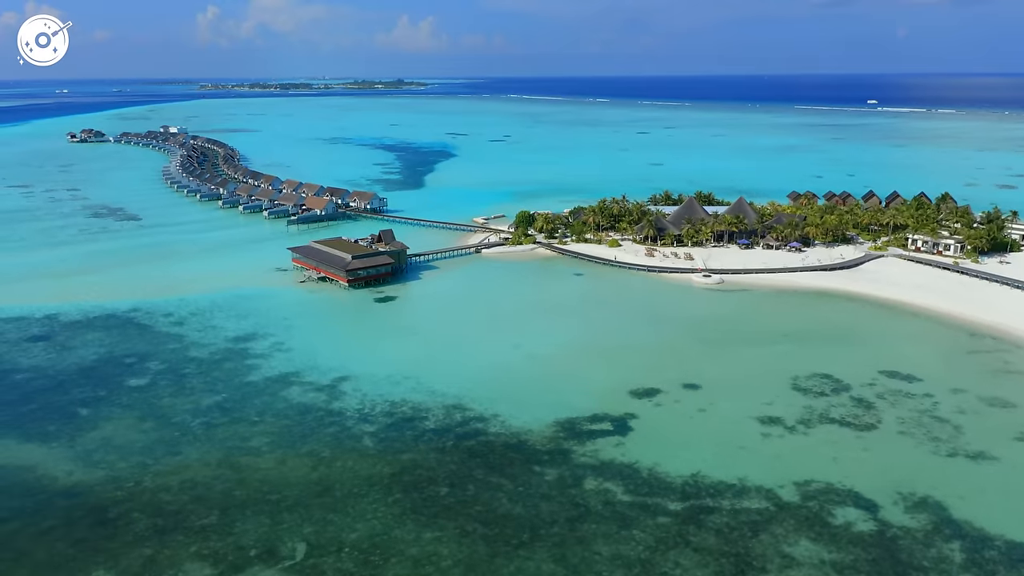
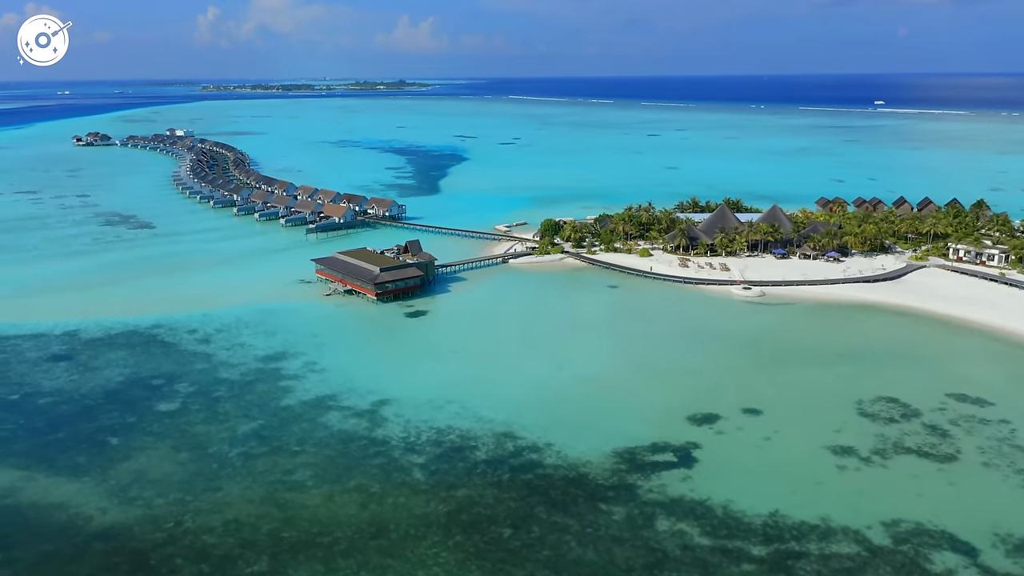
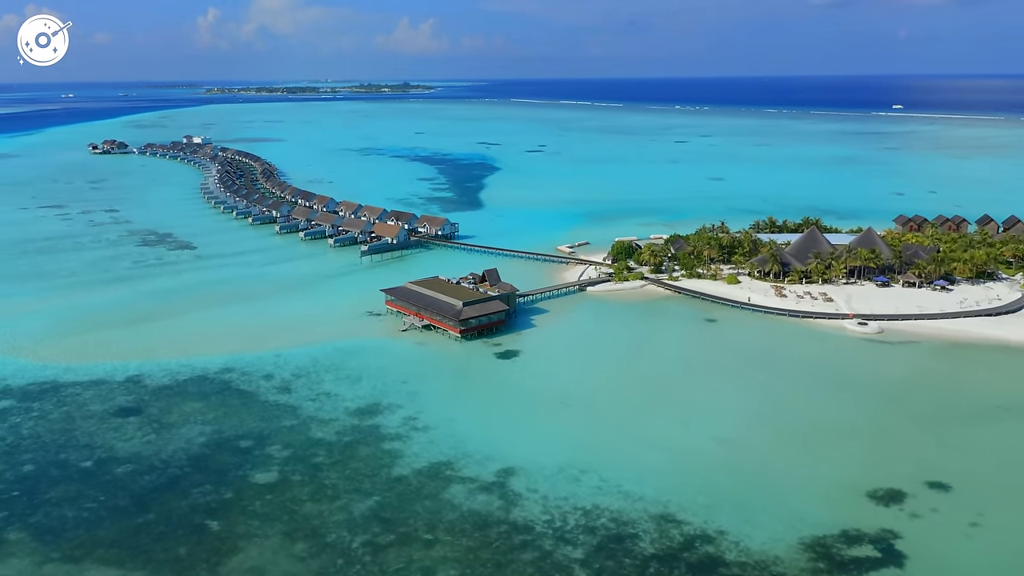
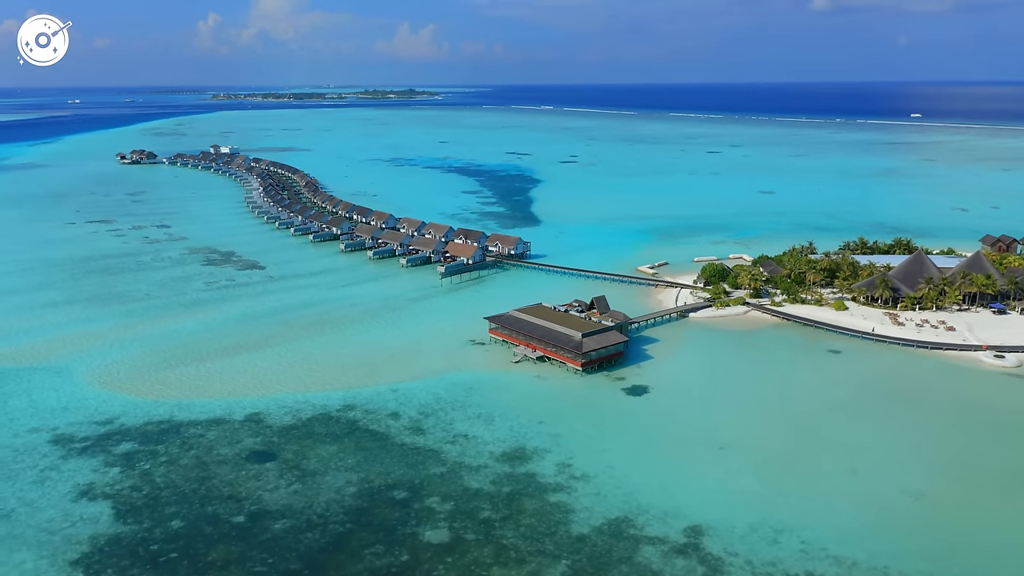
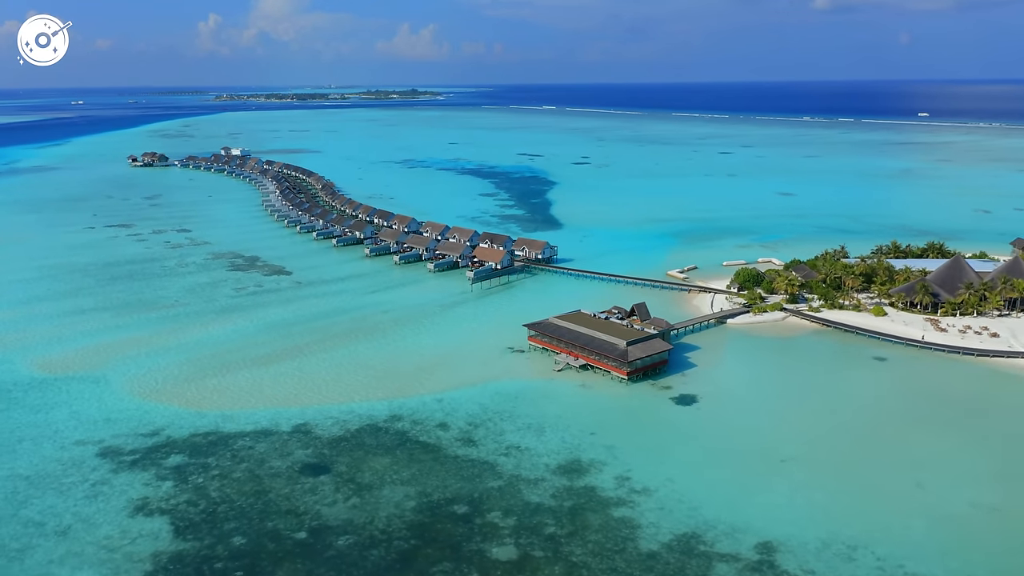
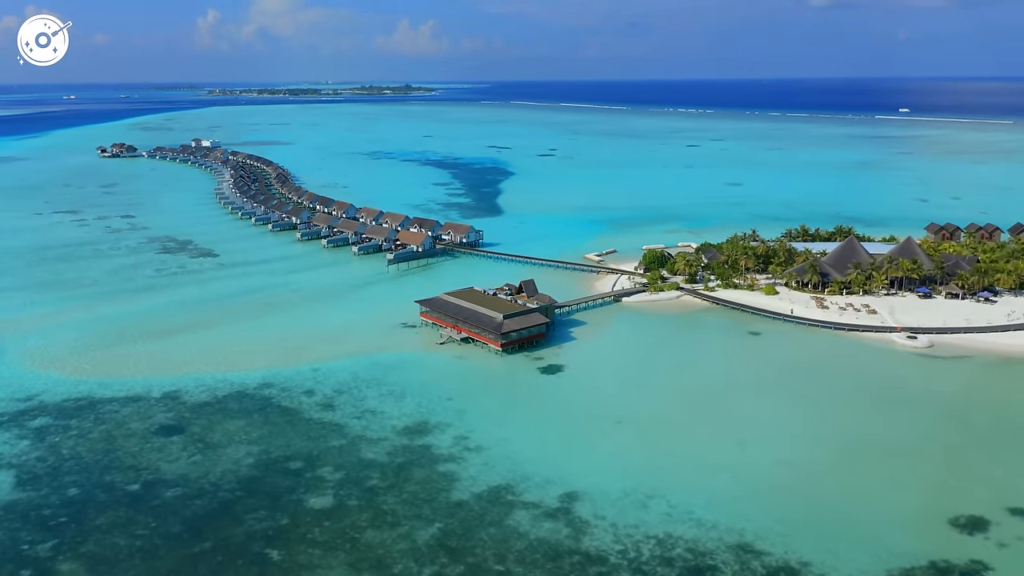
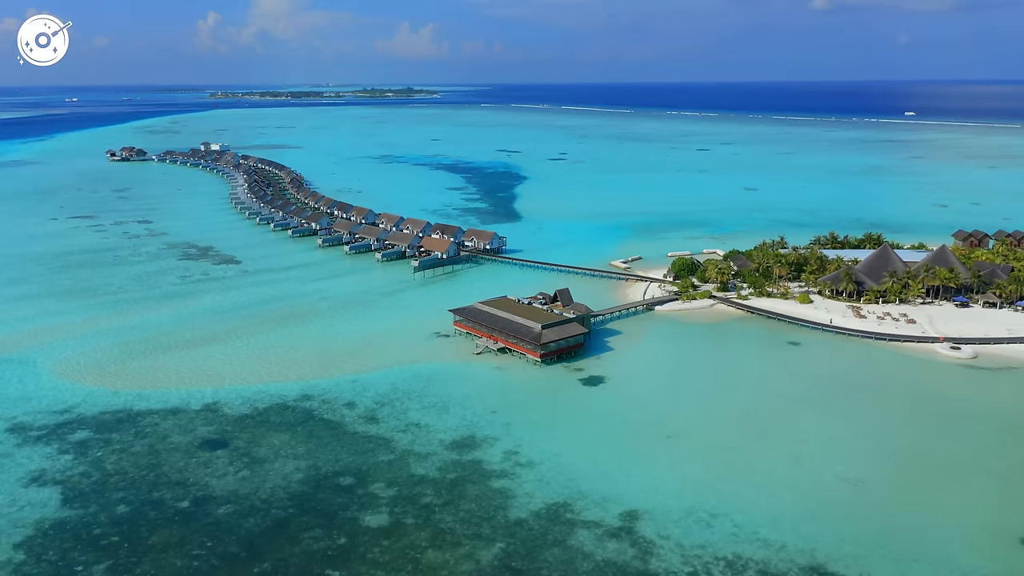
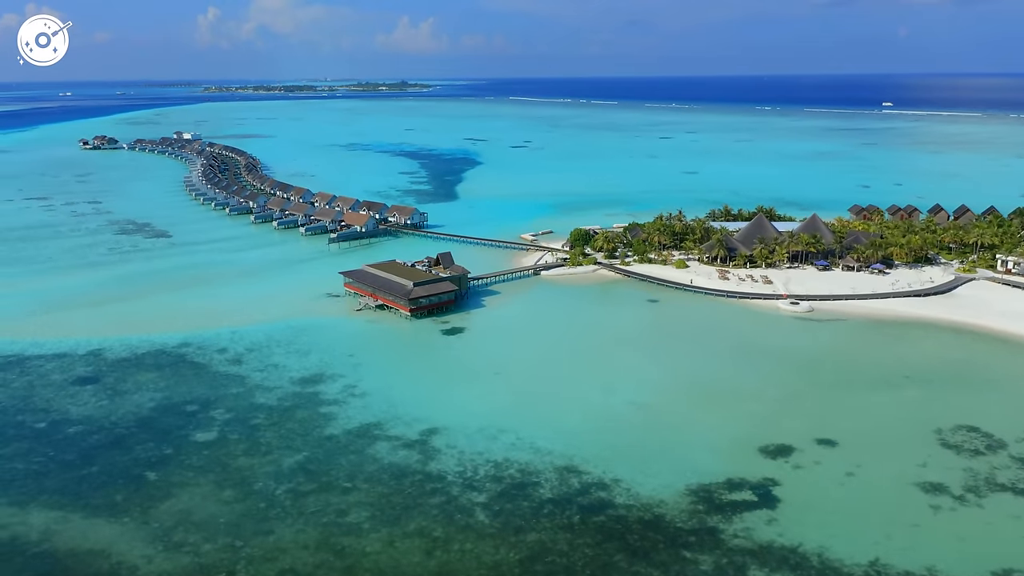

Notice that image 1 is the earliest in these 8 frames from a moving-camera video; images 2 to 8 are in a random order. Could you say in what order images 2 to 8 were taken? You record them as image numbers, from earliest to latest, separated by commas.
2, 8, 3, 6, 7, 4, 5
